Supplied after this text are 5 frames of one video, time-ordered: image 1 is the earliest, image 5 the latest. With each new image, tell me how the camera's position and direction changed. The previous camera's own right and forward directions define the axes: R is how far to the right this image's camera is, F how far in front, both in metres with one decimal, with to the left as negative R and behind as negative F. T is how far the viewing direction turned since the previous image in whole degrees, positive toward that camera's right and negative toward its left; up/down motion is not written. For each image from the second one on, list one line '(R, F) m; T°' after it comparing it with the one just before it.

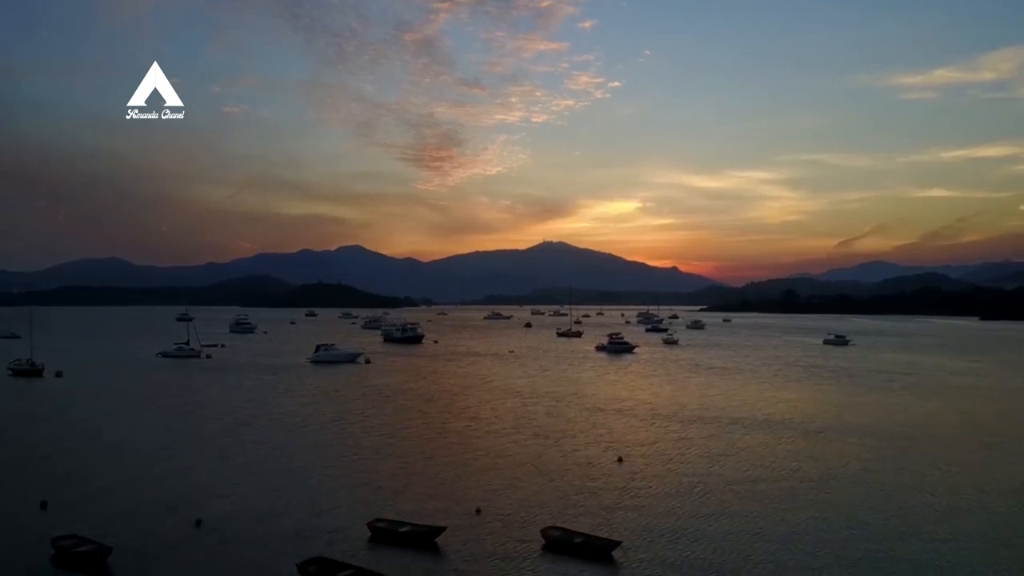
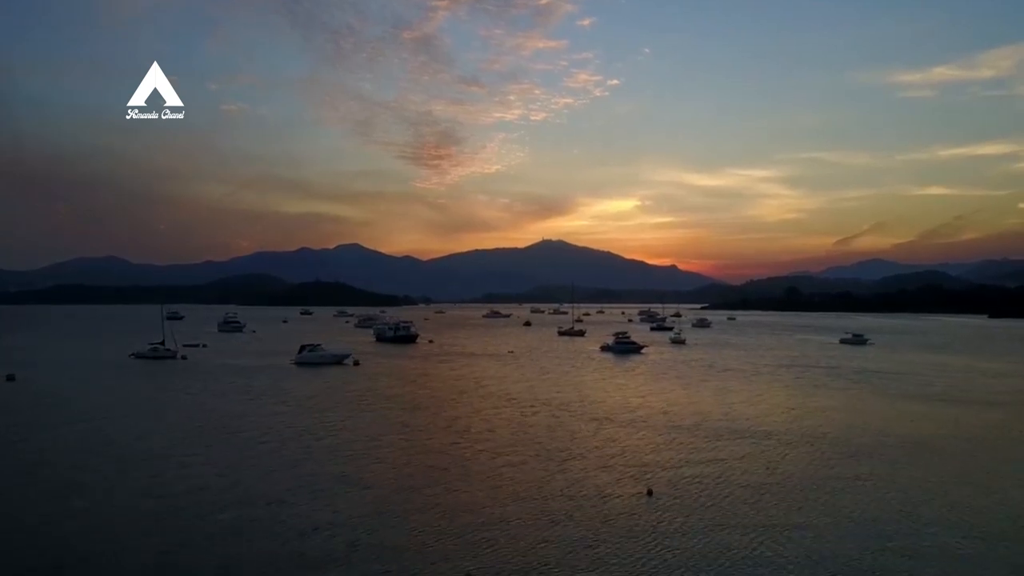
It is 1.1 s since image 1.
(0.0, +2.0) m; 0°
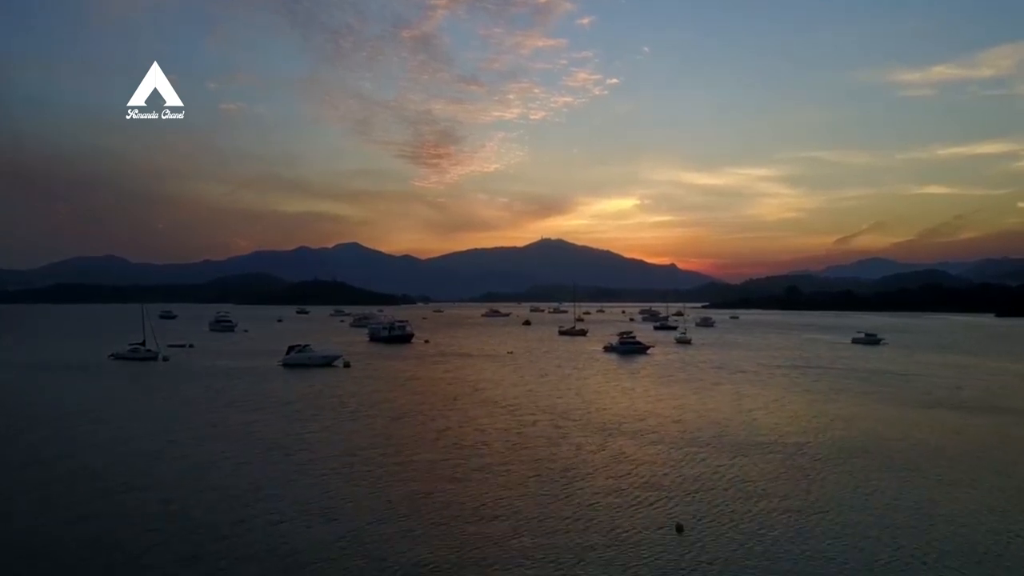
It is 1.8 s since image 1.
(0.0, +1.4) m; 0°
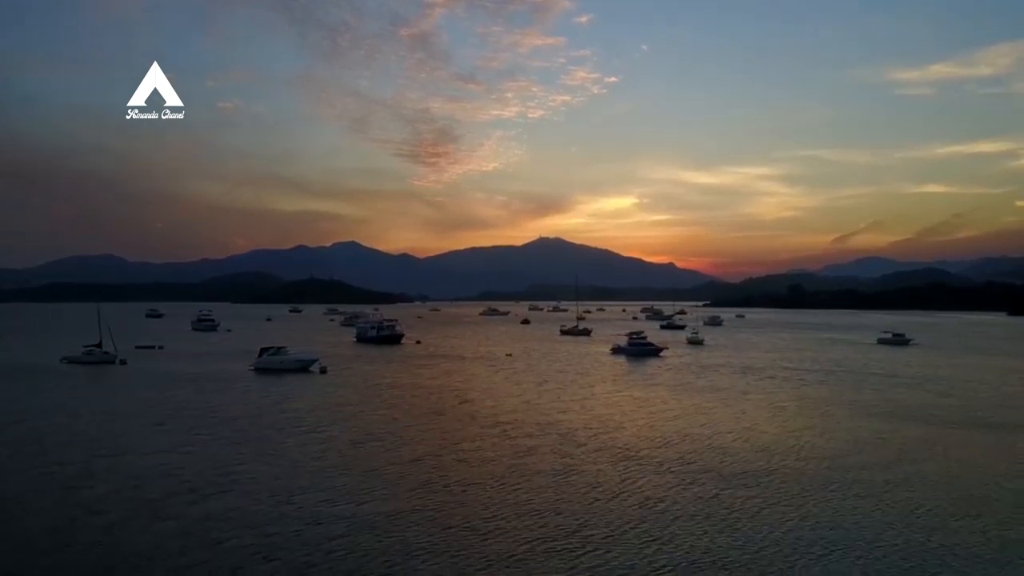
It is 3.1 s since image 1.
(0.0, +2.6) m; 0°
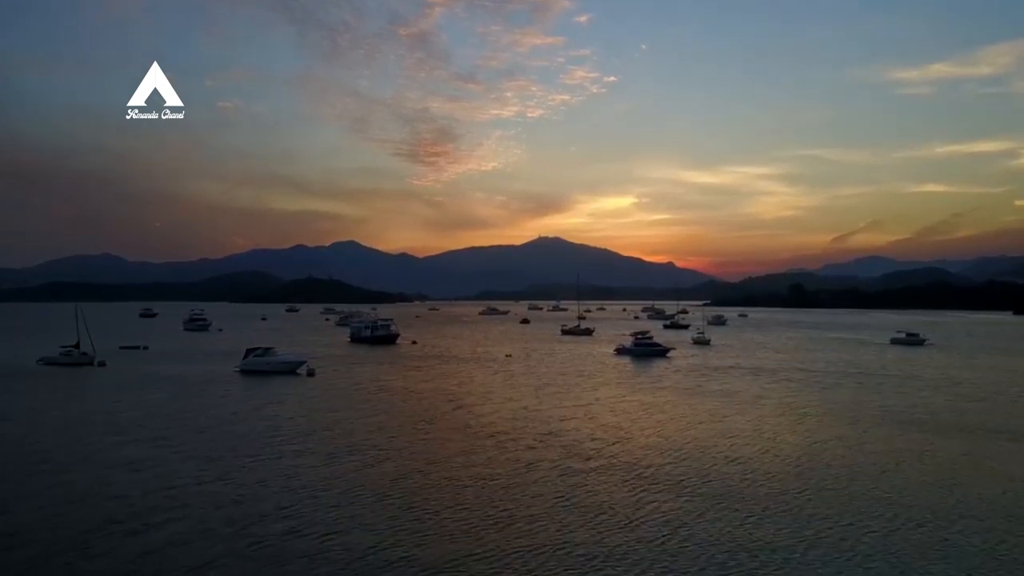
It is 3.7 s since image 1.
(0.0, +1.2) m; 0°
